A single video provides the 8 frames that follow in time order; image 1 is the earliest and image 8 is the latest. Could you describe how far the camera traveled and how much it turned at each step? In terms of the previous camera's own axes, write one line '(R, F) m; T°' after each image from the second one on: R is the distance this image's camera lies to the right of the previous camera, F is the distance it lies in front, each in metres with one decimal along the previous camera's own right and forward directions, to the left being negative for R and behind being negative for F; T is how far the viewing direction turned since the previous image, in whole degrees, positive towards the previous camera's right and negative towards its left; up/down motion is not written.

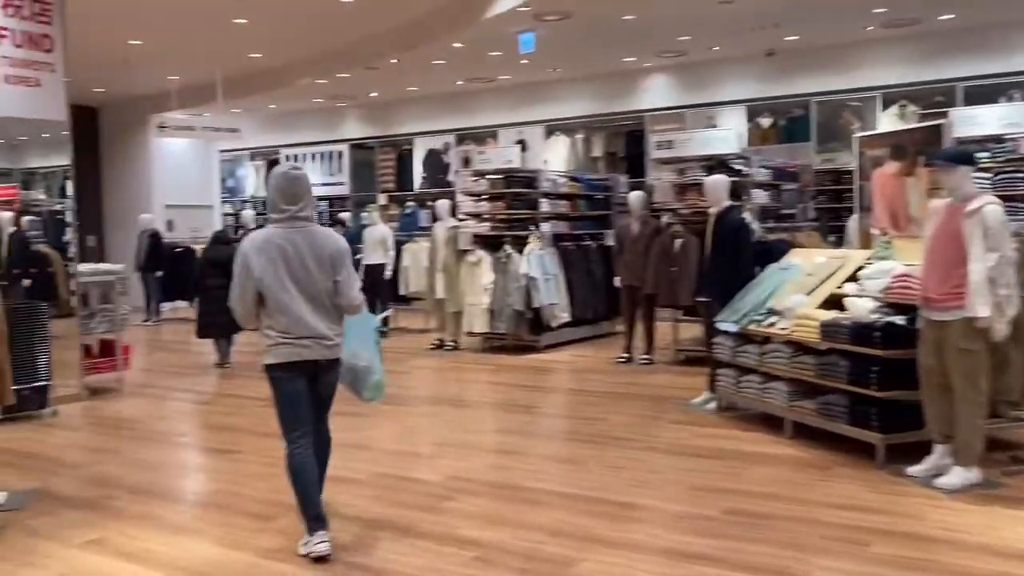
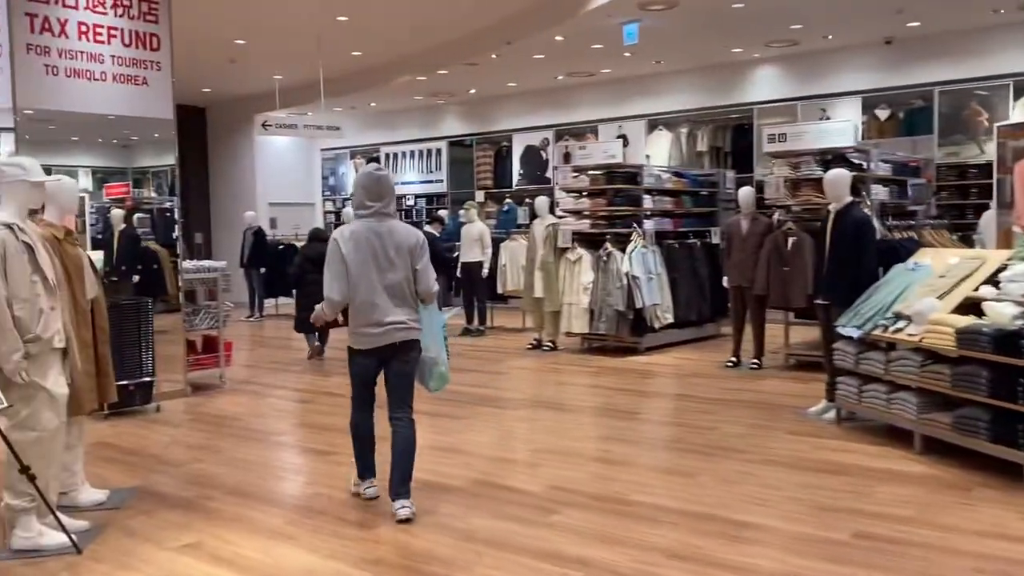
(-0.1, +0.2) m; -6°
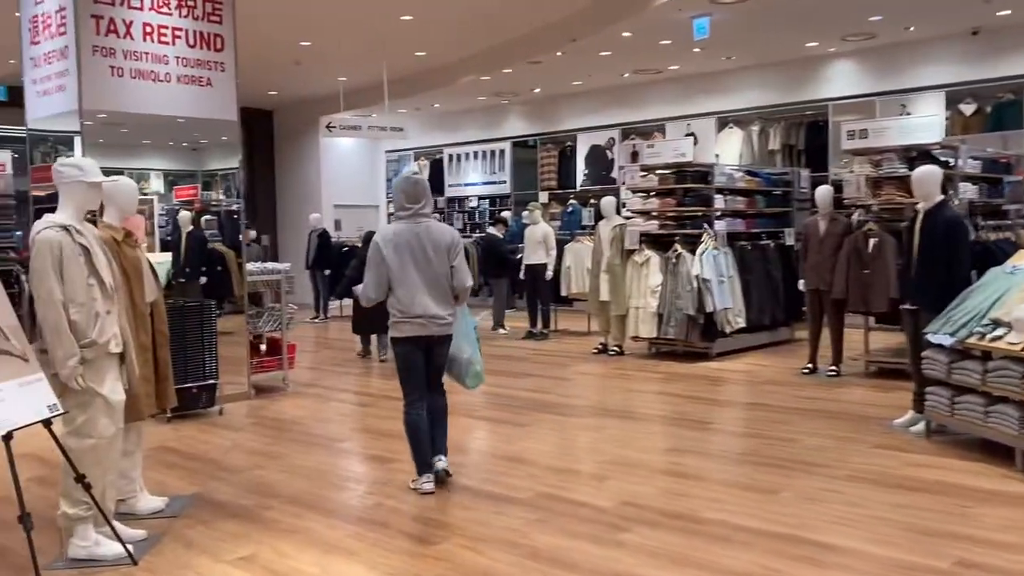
(0.0, +0.2) m; -4°
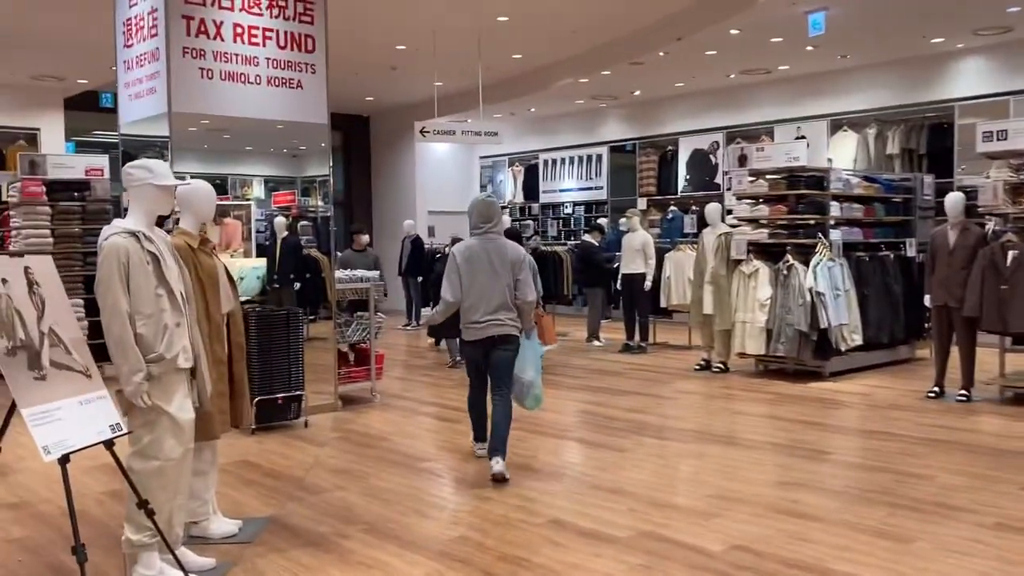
(0.0, +0.4) m; -6°
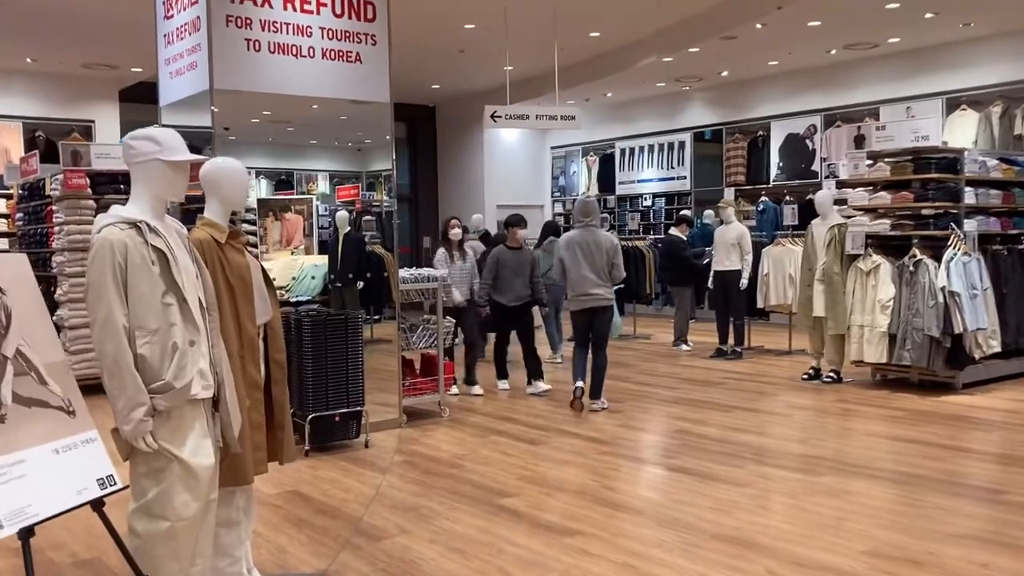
(-0.1, +0.9) m; -4°
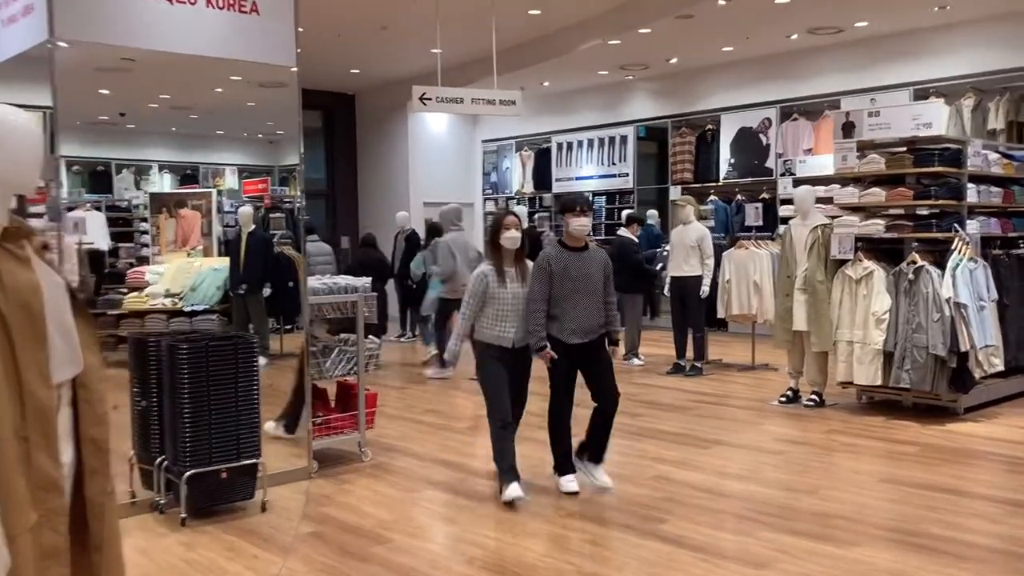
(-0.1, +1.2) m; +5°
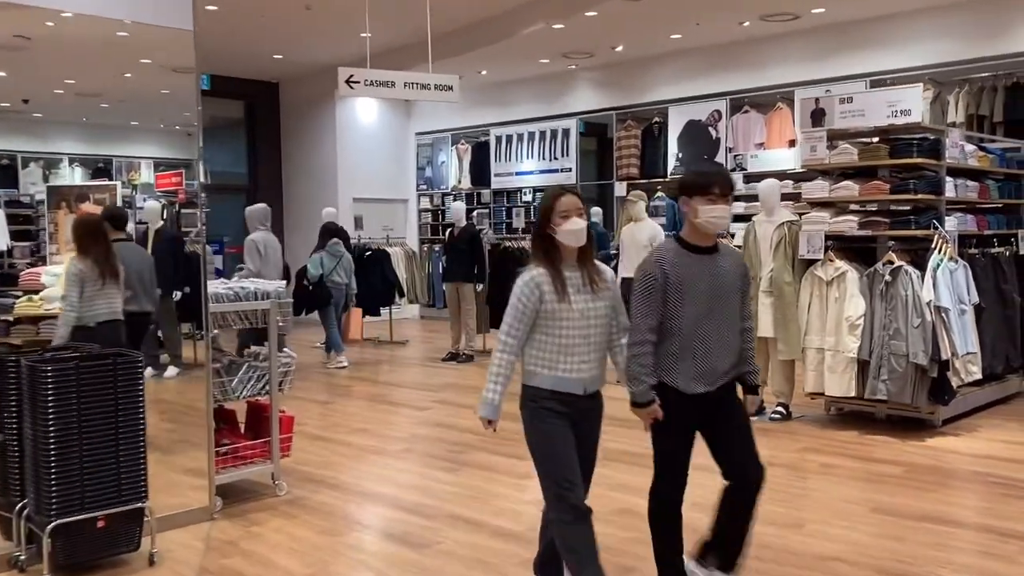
(0.0, +0.7) m; +4°
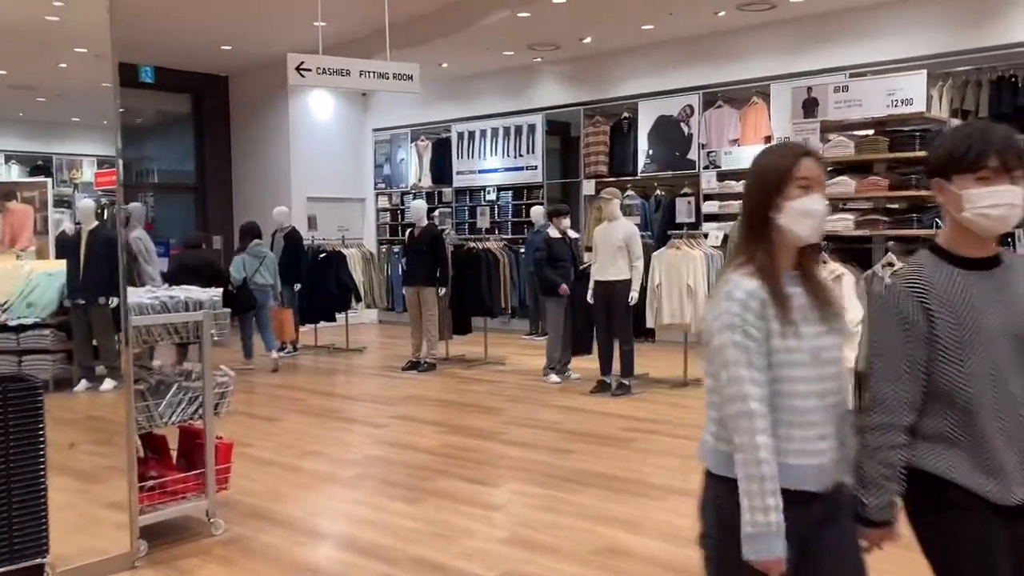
(0.0, +0.5) m; +2°
